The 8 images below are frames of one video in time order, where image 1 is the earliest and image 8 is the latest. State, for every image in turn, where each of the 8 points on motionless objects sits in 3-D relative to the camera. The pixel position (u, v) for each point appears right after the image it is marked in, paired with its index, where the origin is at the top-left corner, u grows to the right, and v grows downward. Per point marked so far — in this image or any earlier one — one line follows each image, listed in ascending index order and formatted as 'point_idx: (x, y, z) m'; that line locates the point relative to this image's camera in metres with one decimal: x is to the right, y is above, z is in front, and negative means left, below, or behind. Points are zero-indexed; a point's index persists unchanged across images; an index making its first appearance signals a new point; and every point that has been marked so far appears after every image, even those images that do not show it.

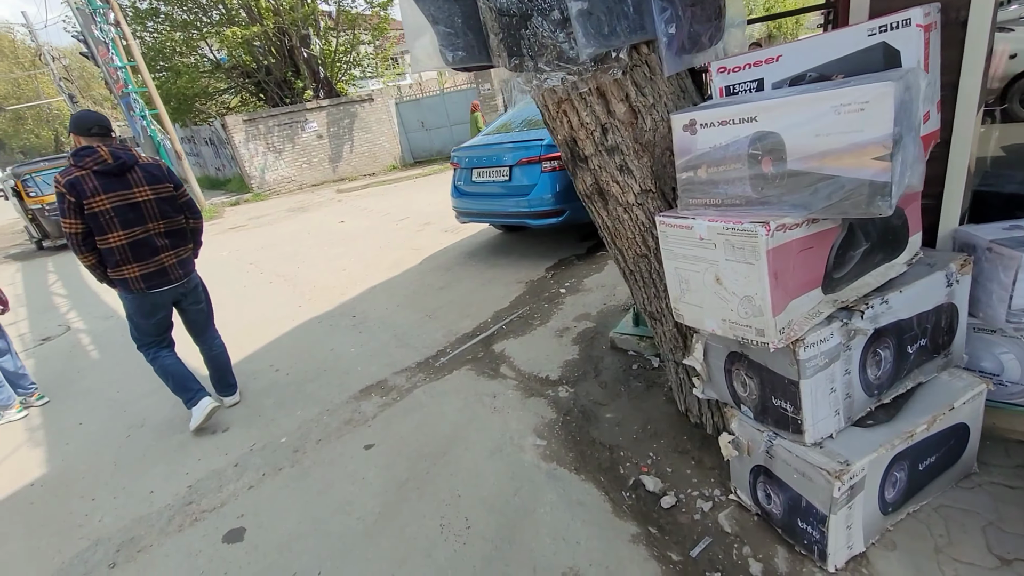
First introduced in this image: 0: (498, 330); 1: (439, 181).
0: (-0.1, -0.3, +3.5) m
1: (-1.6, +2.3, +10.5) m
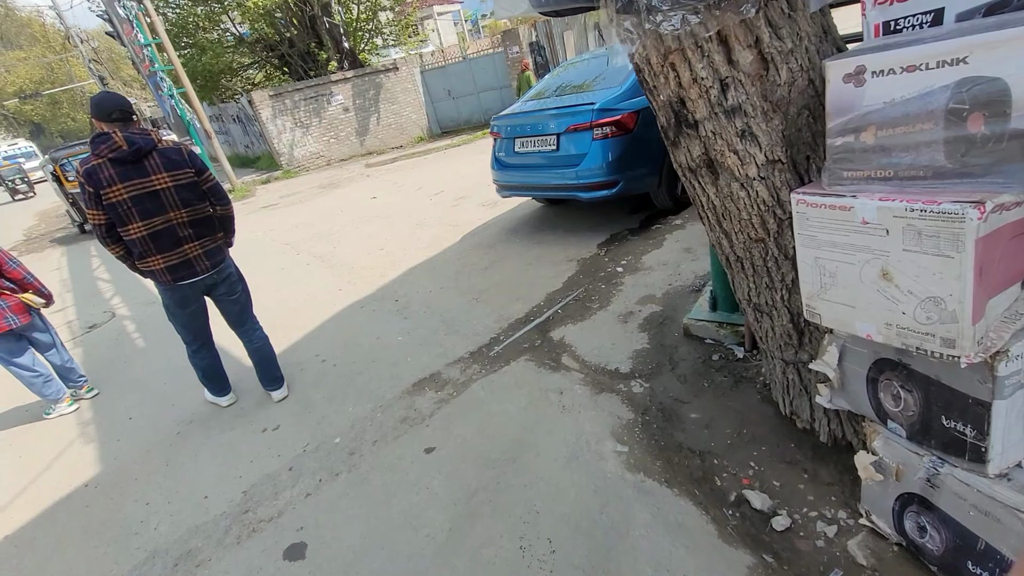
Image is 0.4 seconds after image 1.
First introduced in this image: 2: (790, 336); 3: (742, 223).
0: (+0.3, -0.2, +3.2) m
1: (-0.9, +2.8, +10.1) m
2: (+1.0, -0.2, +1.7) m
3: (+0.7, +0.2, +1.5) m
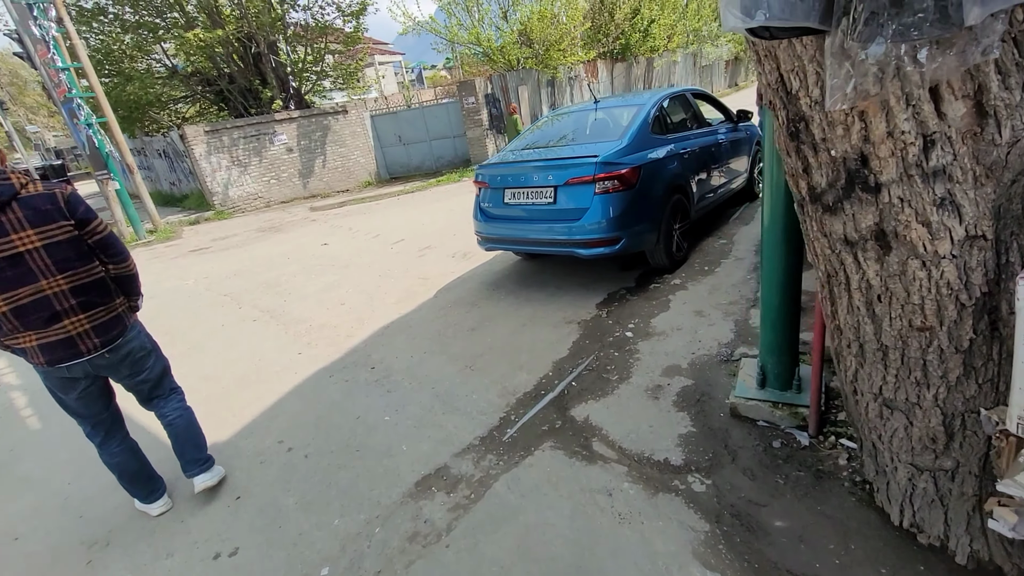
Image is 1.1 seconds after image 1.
0: (+0.3, -0.6, +2.8) m
1: (-1.7, +1.8, +9.8) m
2: (+1.2, -0.4, +1.4) m
3: (+1.0, 0.0, +1.2) m
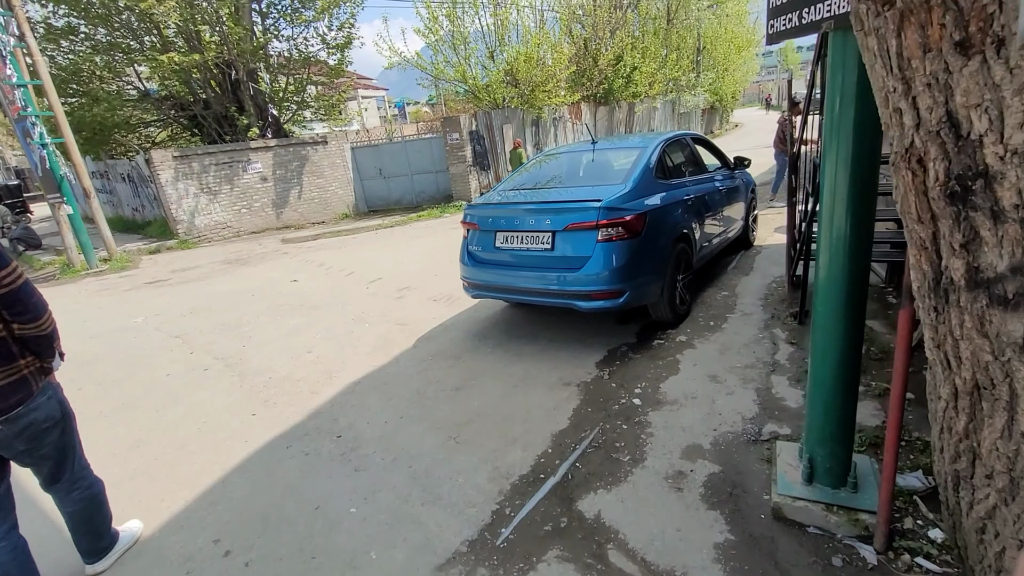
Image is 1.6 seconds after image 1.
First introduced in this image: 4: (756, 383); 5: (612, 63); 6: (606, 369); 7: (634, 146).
0: (+0.3, -0.9, +2.4) m
1: (-2.1, +1.0, +9.4) m
2: (+1.3, -0.7, +1.0) m
3: (+1.0, -0.3, +0.9) m
4: (+1.4, -0.6, +2.9) m
5: (+3.3, +7.5, +16.1) m
6: (+0.6, -0.6, +3.3) m
7: (+1.2, +1.3, +4.7) m
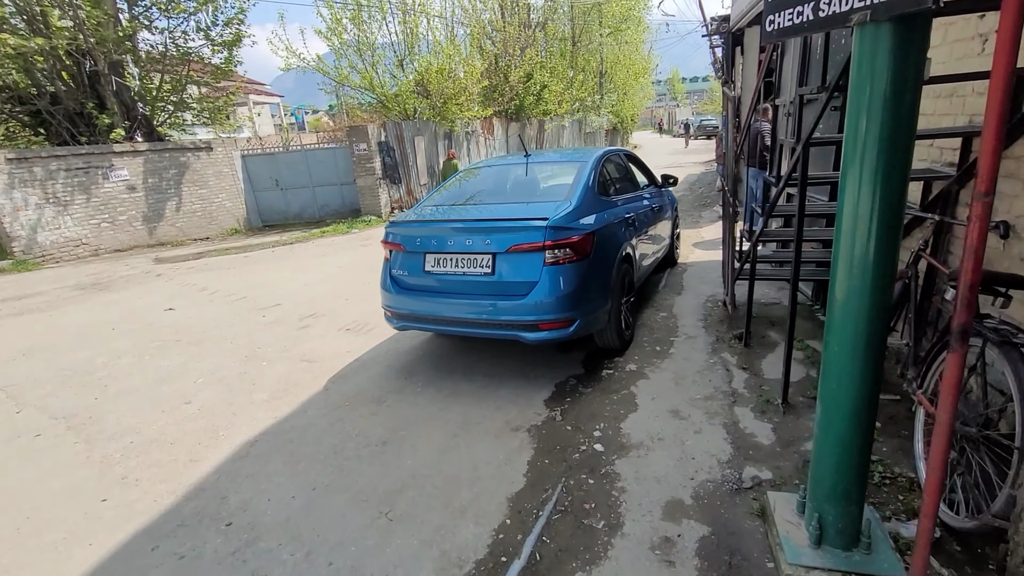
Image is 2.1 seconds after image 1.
0: (+0.1, -1.1, +2.0) m
1: (-3.5, +0.6, +8.4) m
2: (+1.3, -0.8, +0.8) m
3: (+1.1, -0.4, +0.6) m
4: (+1.1, -0.7, +2.7) m
5: (+0.3, +6.9, +16.2) m
6: (+0.3, -0.7, +2.9) m
7: (+0.5, +1.1, +4.4) m
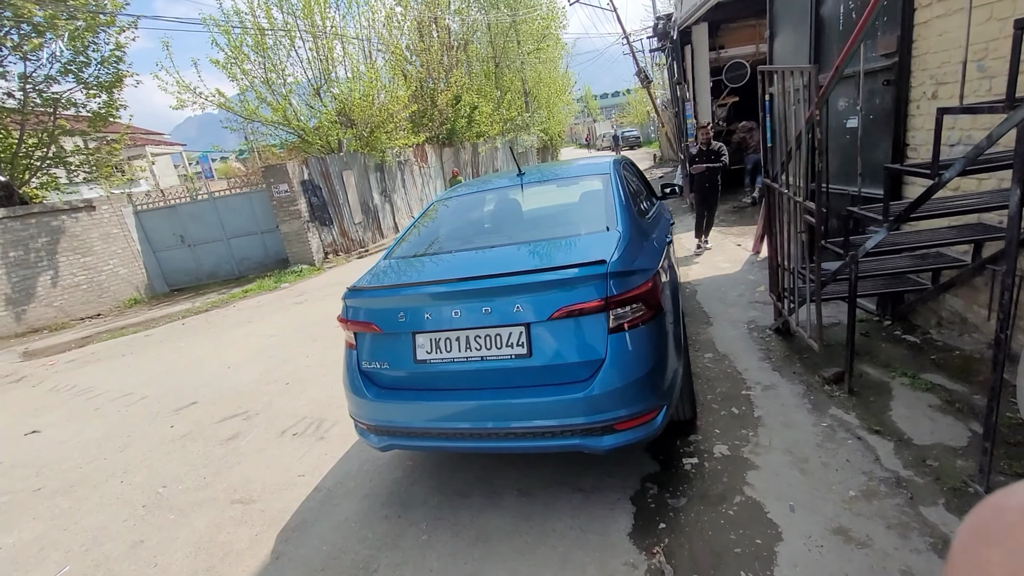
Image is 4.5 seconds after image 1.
0: (+0.6, -1.3, +0.9) m
1: (-4.0, -0.5, +6.9) m
2: (+1.8, -0.8, -0.1) m
3: (+1.6, -0.4, -0.3) m
4: (+1.4, -0.9, +1.7) m
5: (-2.0, +5.8, +15.4) m
6: (+0.6, -1.0, +1.9) m
7: (+0.3, +0.8, +3.5) m
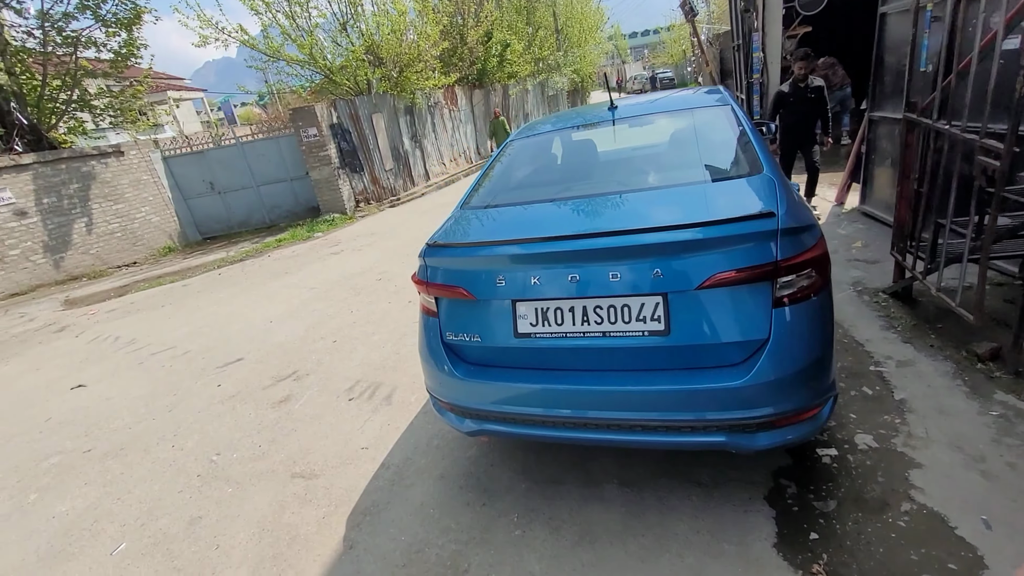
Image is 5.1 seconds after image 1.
0: (+0.9, -1.3, +0.6) m
1: (-3.4, +0.2, +6.7) m
2: (+2.2, -0.9, -0.5) m
3: (+1.9, -0.5, -0.7) m
4: (+1.8, -0.8, +1.4) m
5: (-0.9, +7.3, +14.4) m
6: (+1.0, -0.9, +1.6) m
7: (+0.8, +1.0, +3.0) m
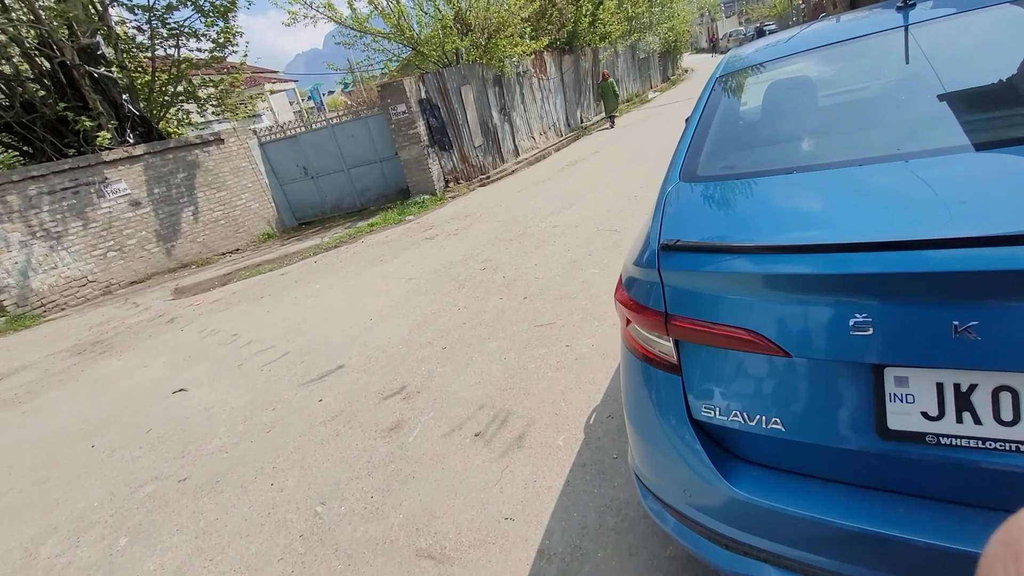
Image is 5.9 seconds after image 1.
0: (+1.4, -1.4, -0.3) m
1: (-2.0, +0.4, +6.3) m
2: (+2.4, -1.1, -1.6) m
3: (+2.2, -0.7, -1.8) m
4: (+2.4, -0.9, +0.3) m
5: (+1.6, +7.8, +13.2) m
6: (+1.6, -1.0, +0.6) m
7: (+1.6, +1.0, +1.9) m
